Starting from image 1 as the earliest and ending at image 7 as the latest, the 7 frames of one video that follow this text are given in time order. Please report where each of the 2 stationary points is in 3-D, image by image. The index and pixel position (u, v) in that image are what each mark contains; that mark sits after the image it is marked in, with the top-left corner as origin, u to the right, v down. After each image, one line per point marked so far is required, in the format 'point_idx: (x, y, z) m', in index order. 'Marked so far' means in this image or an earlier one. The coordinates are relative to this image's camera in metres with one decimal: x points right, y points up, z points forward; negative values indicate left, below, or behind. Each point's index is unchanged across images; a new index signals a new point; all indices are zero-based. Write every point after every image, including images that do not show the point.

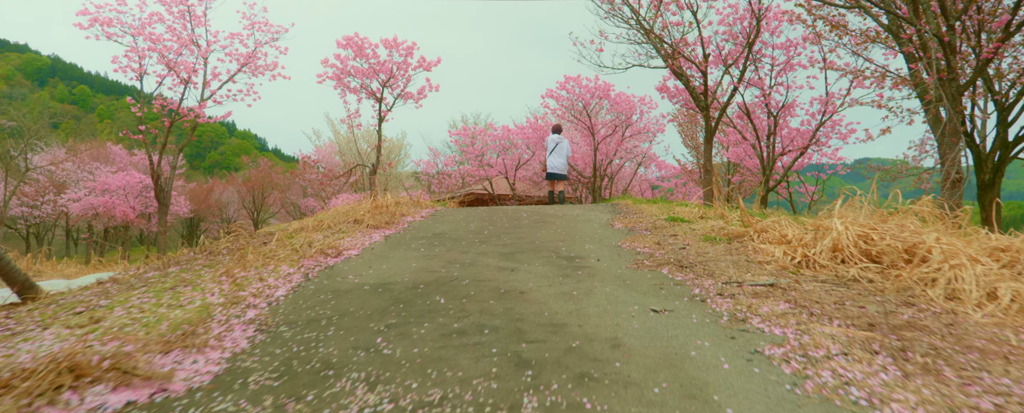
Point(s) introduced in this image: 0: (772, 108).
0: (+8.0, +3.0, +14.5) m
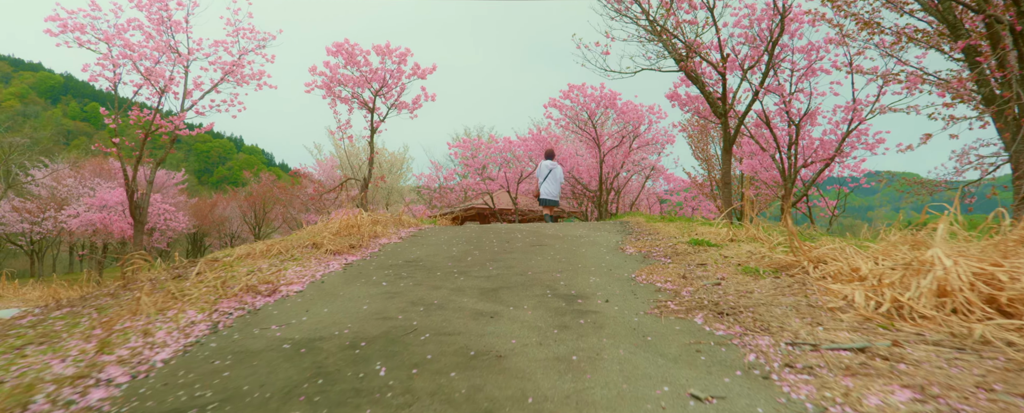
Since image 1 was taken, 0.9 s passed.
0: (+8.0, +2.6, +13.5) m
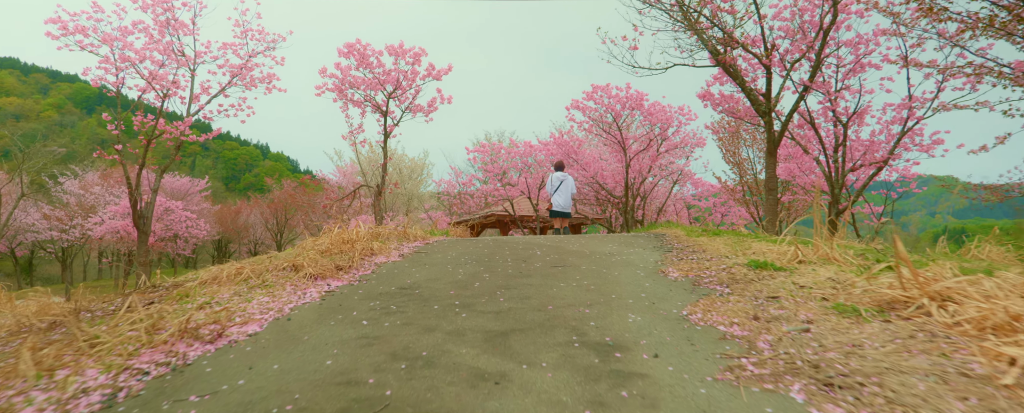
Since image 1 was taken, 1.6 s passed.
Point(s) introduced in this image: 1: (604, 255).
0: (+8.6, +2.4, +12.4) m
1: (+0.9, -0.5, +4.6) m
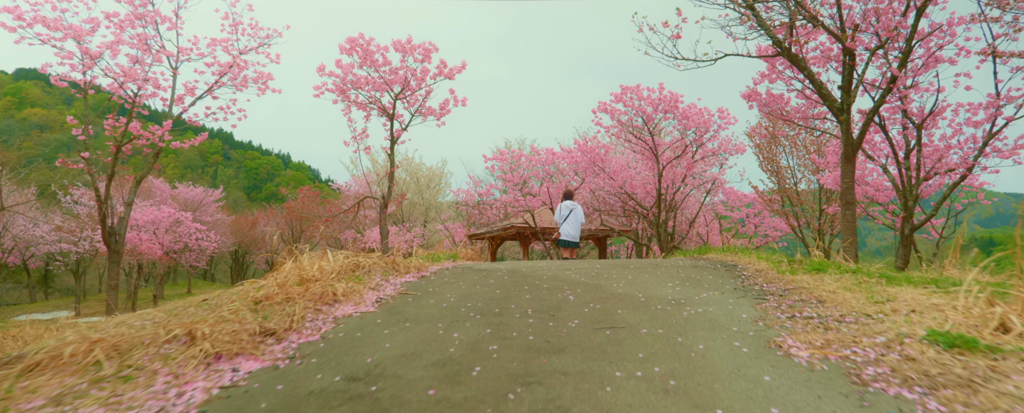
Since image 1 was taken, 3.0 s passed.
0: (+9.0, +2.0, +10.7) m
1: (+1.0, -0.7, +3.2) m
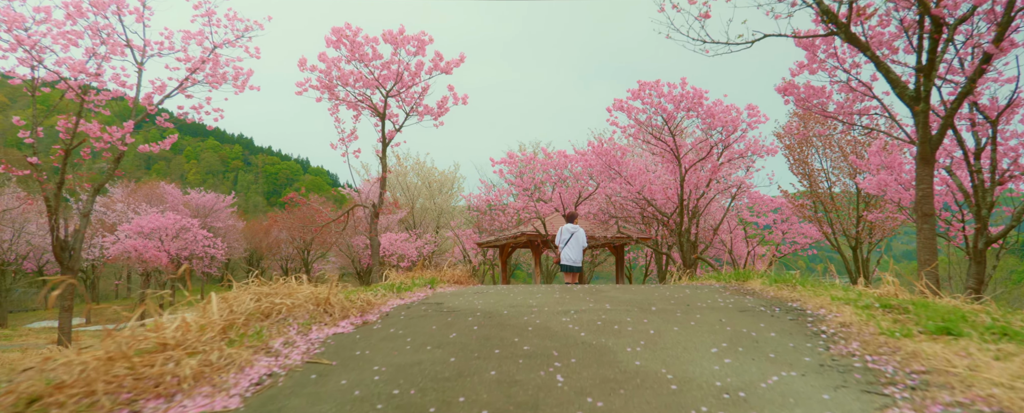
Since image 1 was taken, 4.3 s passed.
0: (+9.1, +1.9, +9.1) m
1: (+0.8, -0.8, +1.9) m
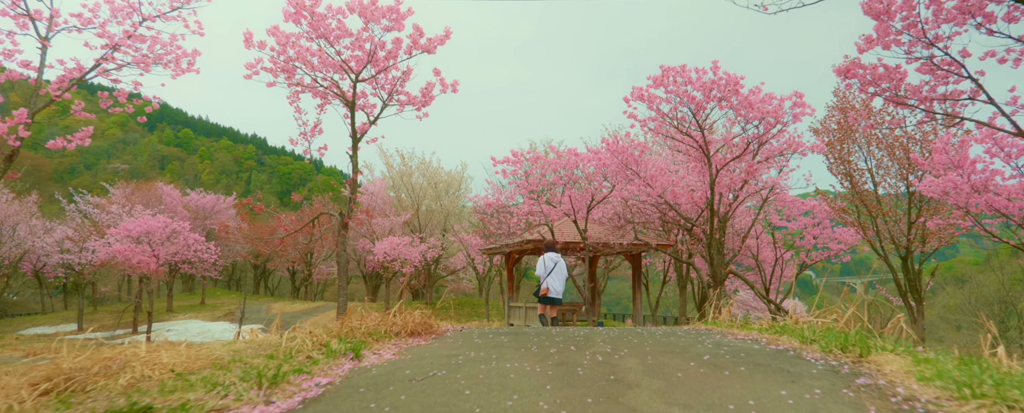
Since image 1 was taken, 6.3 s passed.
0: (+9.0, +1.7, +6.9) m
1: (+0.5, -1.0, -0.1) m
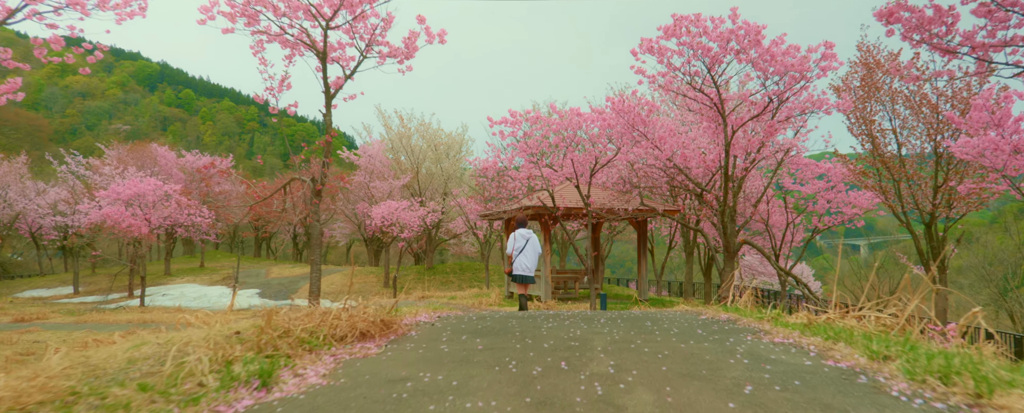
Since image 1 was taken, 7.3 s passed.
0: (+8.8, +2.1, +5.6) m
1: (+0.3, -1.1, -1.0) m
